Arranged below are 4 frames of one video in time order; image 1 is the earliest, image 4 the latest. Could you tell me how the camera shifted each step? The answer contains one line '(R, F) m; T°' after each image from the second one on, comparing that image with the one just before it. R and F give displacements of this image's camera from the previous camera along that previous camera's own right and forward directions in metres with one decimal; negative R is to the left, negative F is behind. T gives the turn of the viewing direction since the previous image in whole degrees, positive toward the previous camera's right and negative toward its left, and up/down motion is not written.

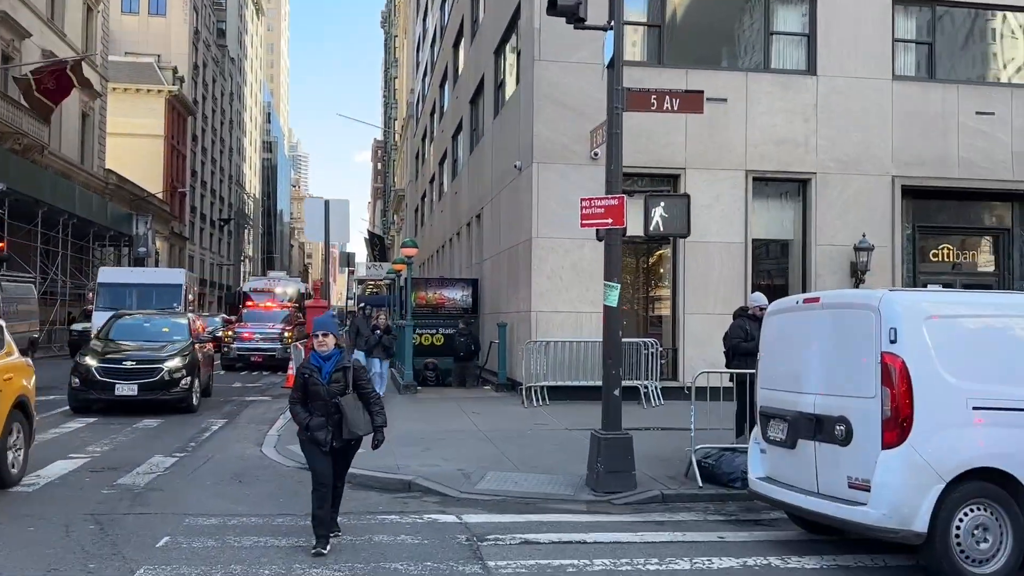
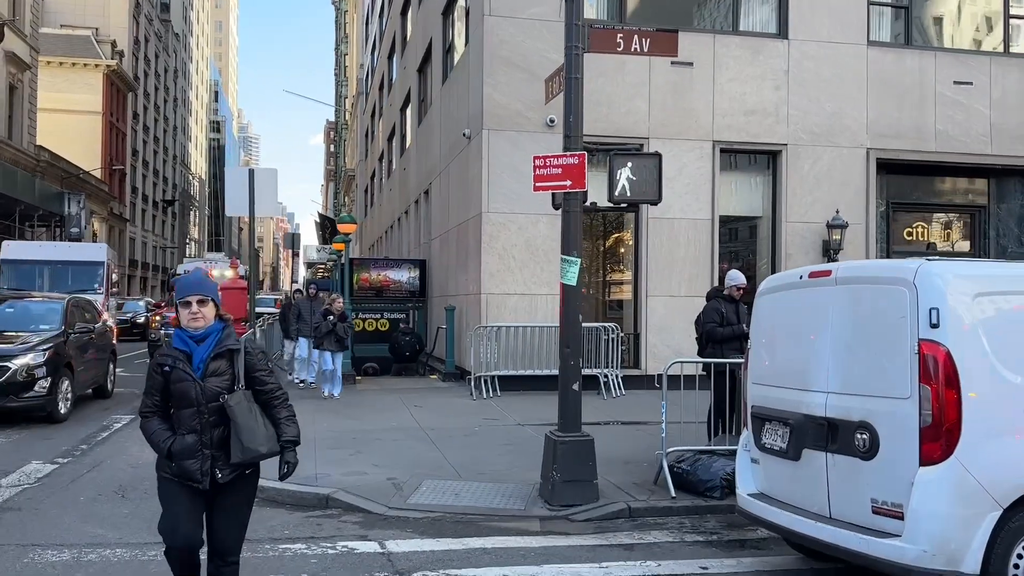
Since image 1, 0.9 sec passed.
(+0.1, +1.3) m; +3°
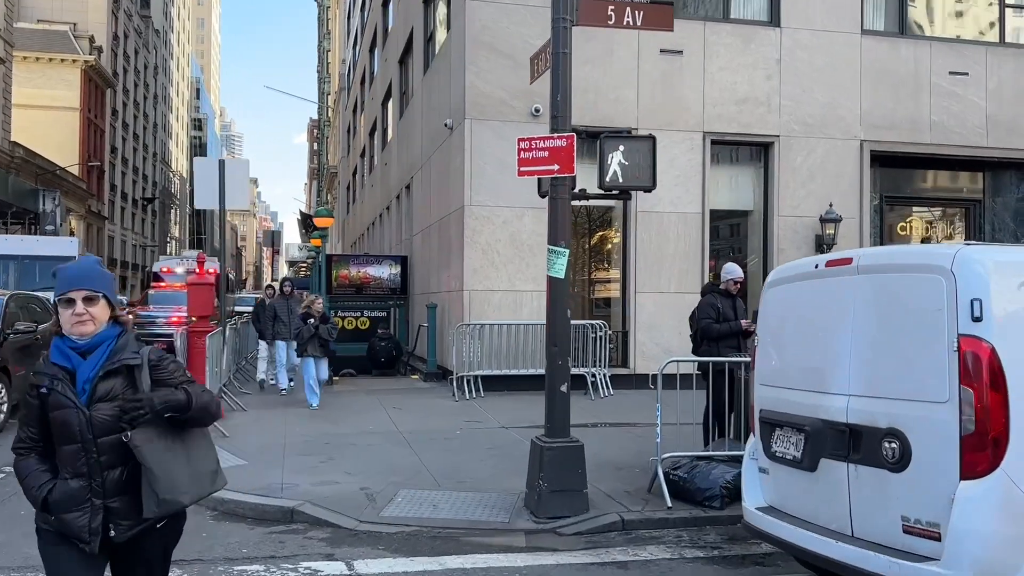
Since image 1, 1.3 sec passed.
(0.0, +0.5) m; +1°
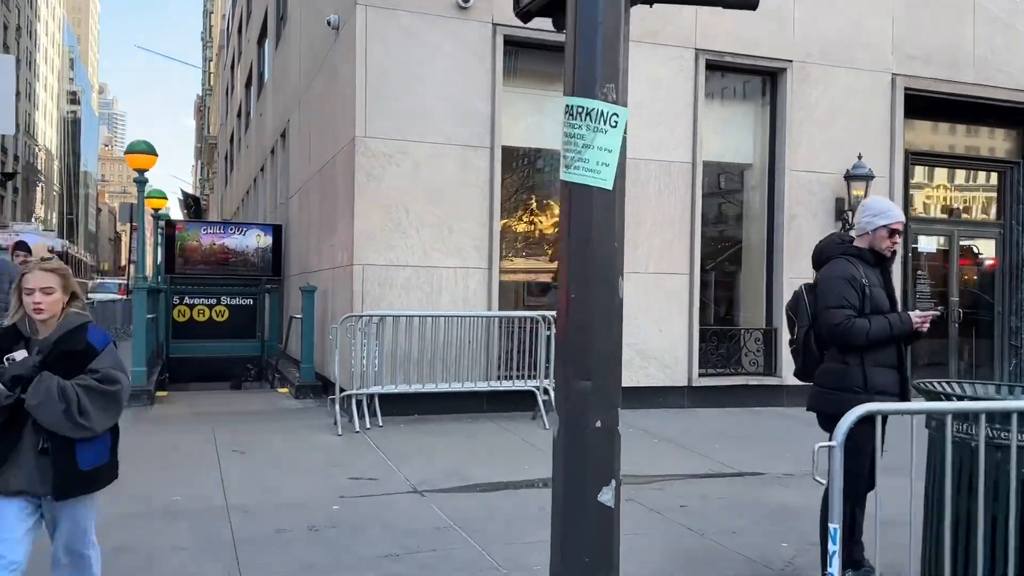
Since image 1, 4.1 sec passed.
(-0.1, +4.1) m; +7°
